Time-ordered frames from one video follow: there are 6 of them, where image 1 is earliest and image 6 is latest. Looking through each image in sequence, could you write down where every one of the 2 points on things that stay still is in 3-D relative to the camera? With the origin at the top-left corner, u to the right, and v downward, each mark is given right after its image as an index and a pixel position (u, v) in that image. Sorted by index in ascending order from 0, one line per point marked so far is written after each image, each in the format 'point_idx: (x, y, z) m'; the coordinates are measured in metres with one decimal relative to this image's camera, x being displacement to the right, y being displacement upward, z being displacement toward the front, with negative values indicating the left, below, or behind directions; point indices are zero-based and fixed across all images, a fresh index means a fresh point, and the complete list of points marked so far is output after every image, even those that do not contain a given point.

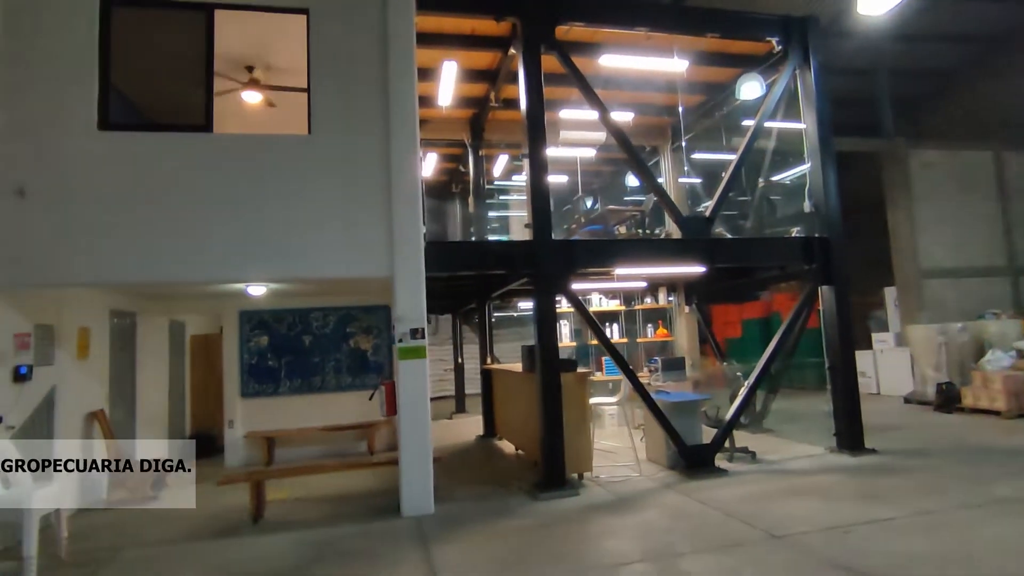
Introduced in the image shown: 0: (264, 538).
0: (-2.0, -2.0, +4.5) m
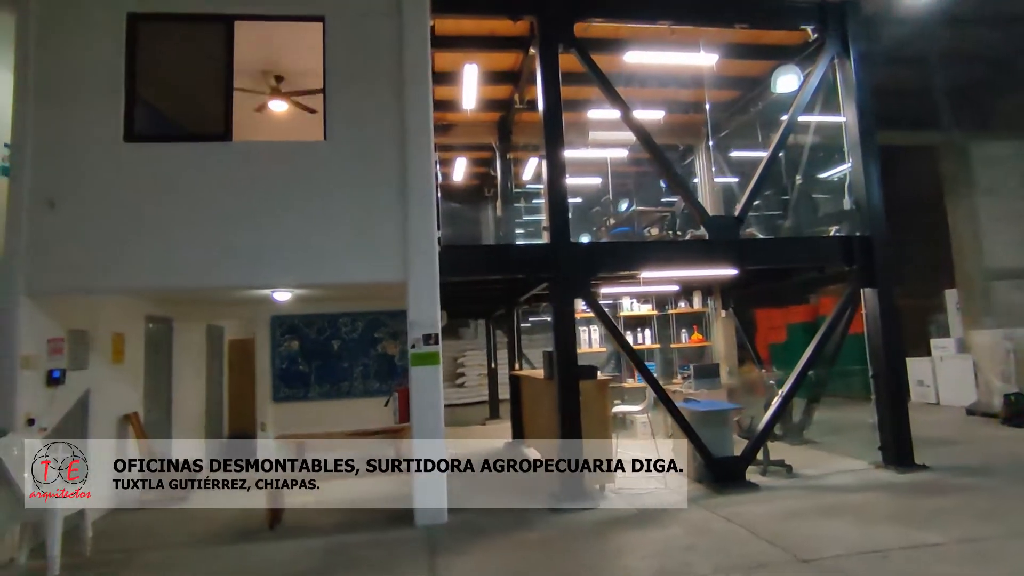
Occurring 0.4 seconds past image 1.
0: (-1.9, -2.0, +4.6) m
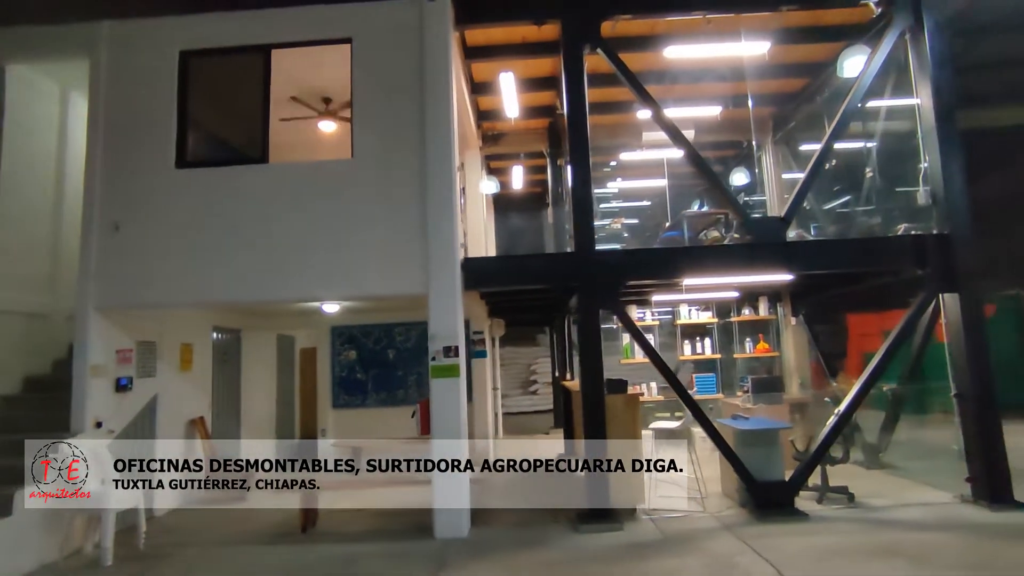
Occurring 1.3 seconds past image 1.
0: (-1.7, -2.2, +4.7) m
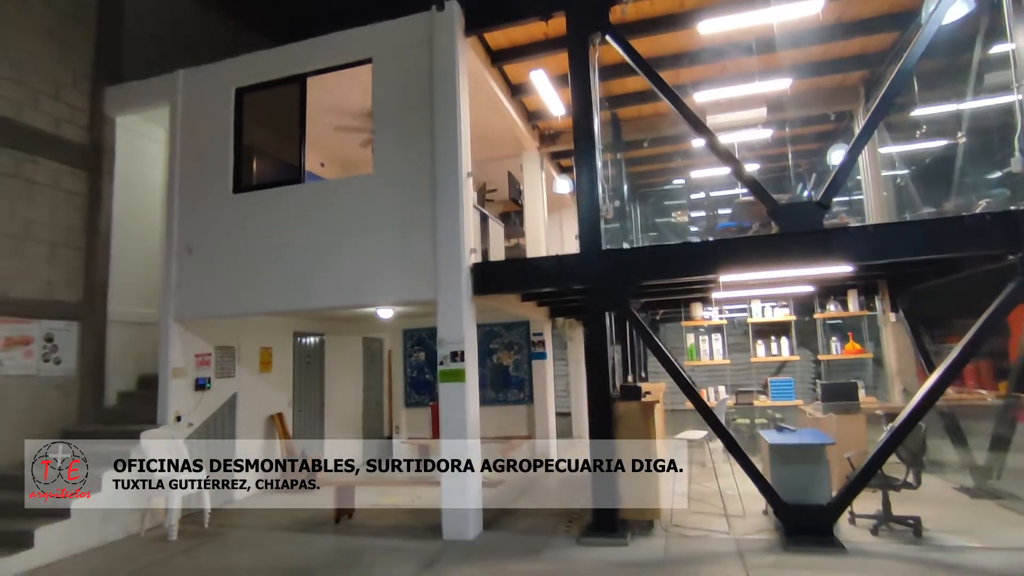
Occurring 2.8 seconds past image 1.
0: (-1.6, -2.3, +5.1) m
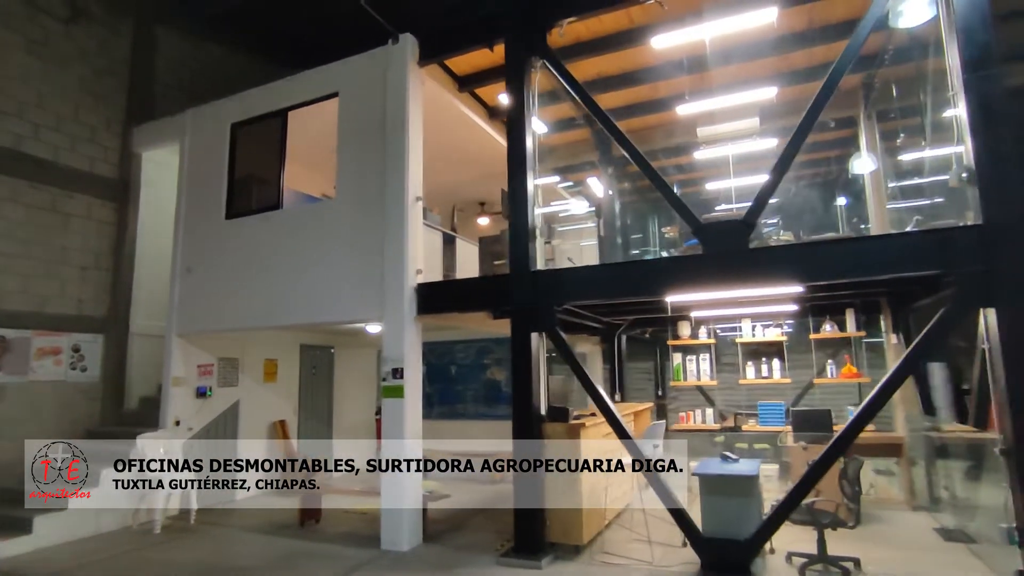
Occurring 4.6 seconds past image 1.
0: (-2.2, -2.4, +5.4) m
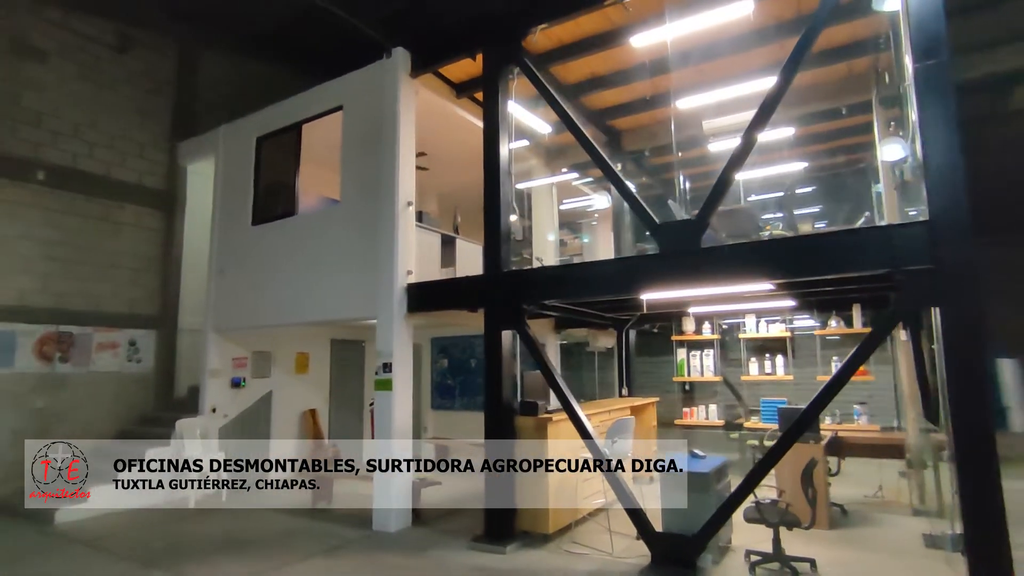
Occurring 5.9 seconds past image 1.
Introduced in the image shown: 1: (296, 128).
0: (-2.3, -2.4, +6.0) m
1: (-2.6, +2.0, +7.0) m
